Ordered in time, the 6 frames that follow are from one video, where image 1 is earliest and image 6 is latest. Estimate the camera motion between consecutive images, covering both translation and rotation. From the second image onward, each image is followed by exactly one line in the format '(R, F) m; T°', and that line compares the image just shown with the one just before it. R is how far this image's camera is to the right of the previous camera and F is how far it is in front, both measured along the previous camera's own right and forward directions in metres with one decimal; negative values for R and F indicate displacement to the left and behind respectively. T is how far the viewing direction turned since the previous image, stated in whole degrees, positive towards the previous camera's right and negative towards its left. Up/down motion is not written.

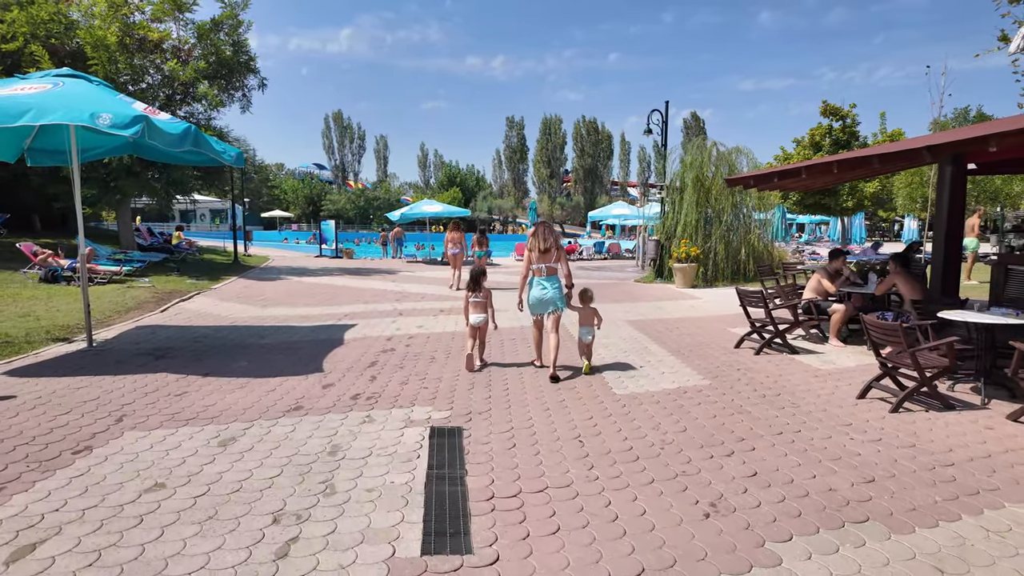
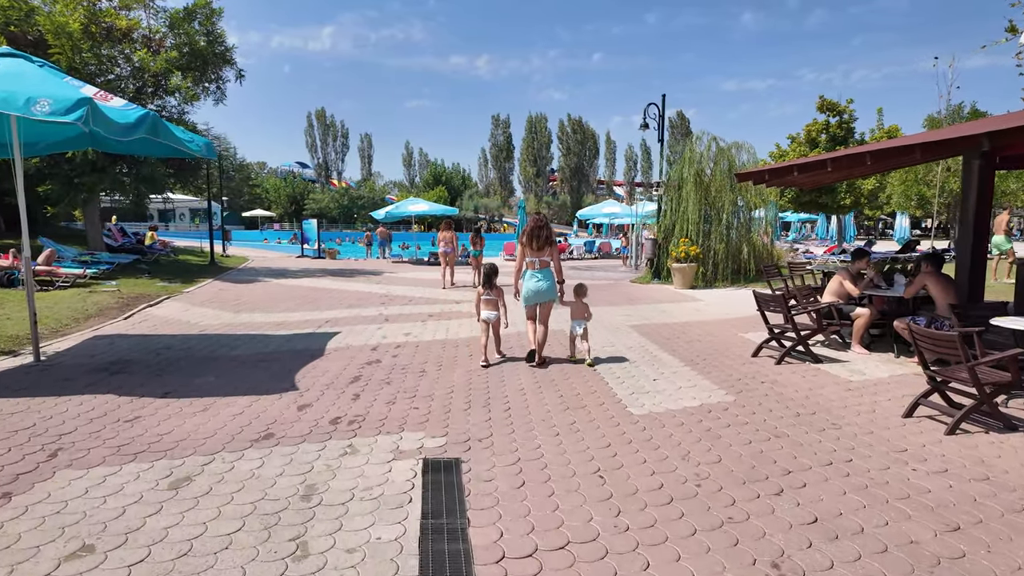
(-0.1, +0.7) m; +1°
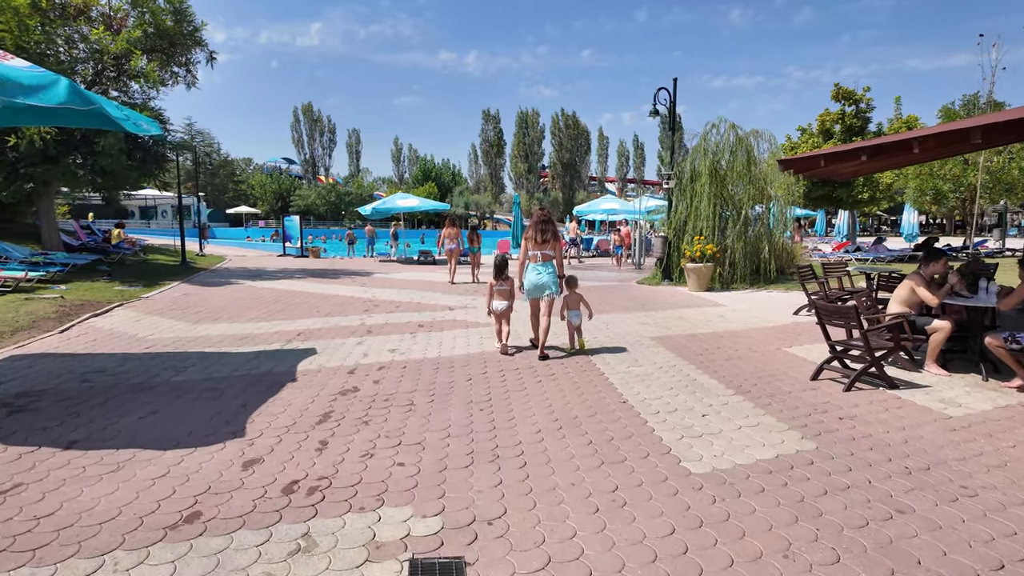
(-0.2, +1.2) m; +1°
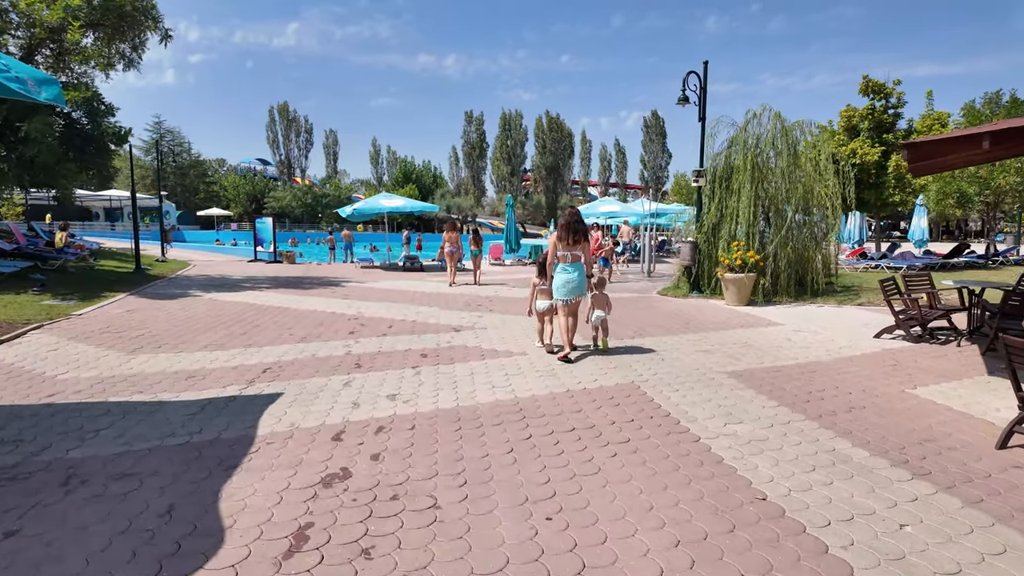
(-0.6, +1.8) m; +2°
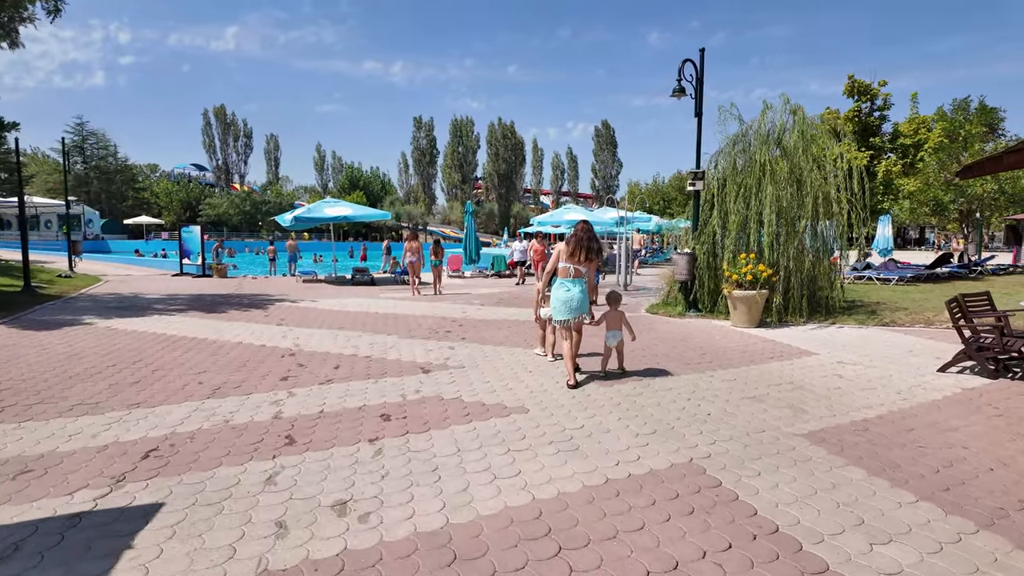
(-0.4, +1.7) m; +5°
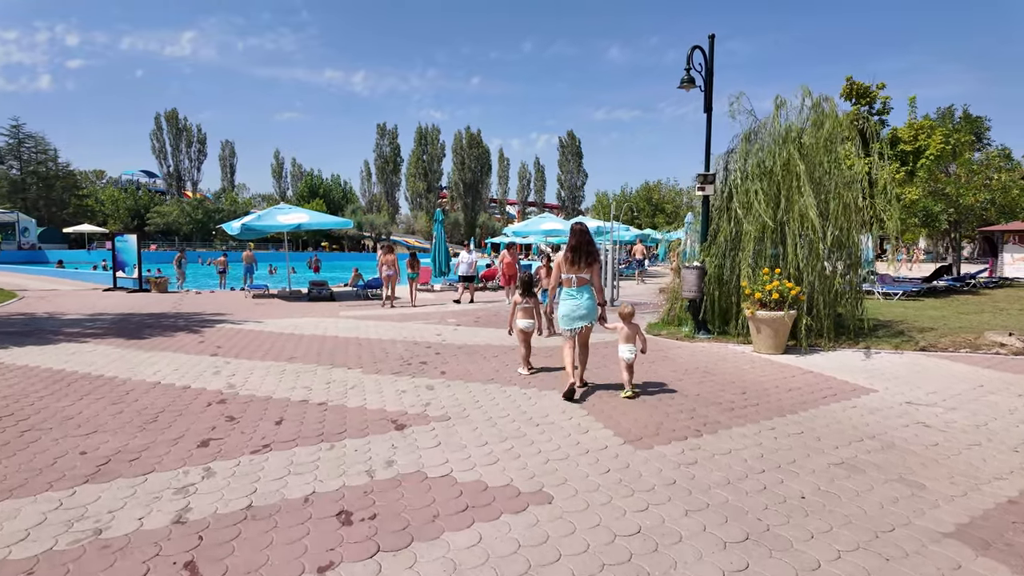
(-0.3, +1.5) m; +4°
